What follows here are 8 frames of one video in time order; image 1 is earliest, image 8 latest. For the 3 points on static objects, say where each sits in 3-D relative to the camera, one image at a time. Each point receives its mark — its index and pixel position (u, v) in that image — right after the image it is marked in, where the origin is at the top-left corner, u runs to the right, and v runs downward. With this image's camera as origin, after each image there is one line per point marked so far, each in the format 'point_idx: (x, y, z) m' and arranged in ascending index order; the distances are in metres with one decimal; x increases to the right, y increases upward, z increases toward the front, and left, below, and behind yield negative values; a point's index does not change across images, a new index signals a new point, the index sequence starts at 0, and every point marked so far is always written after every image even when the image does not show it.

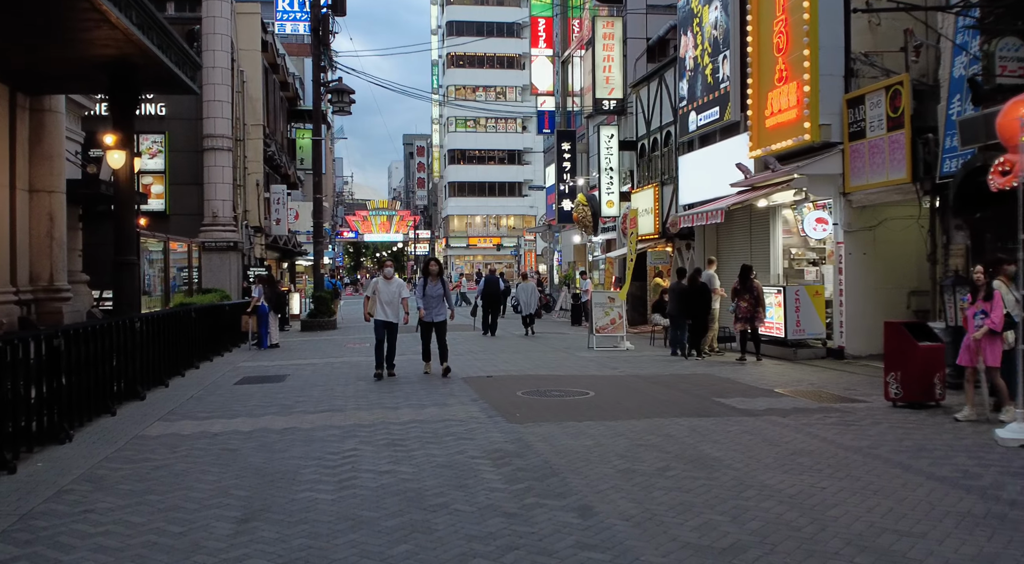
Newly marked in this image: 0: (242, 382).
0: (-4.0, -1.5, +11.9) m
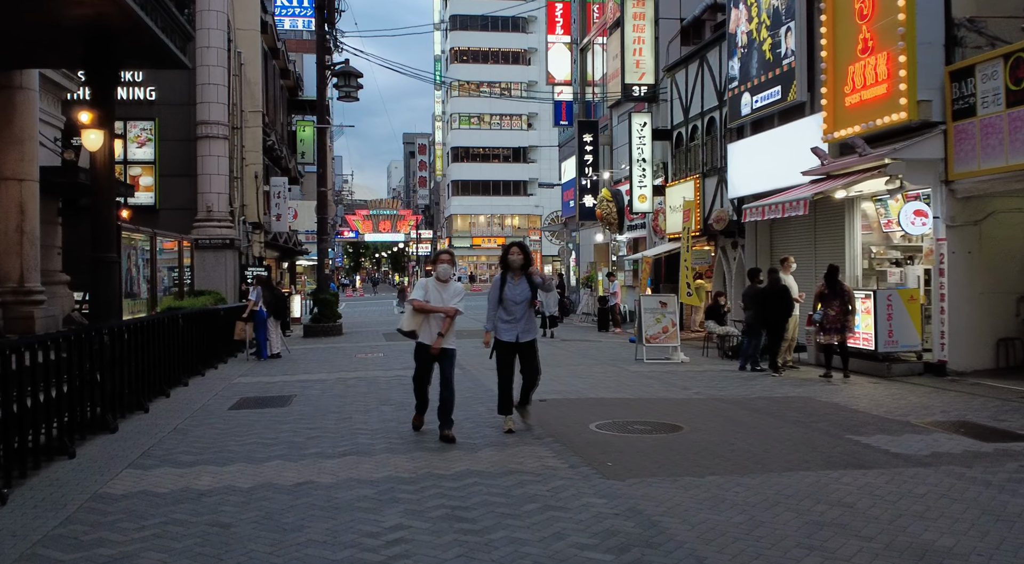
0: (-3.3, -1.5, +9.8) m
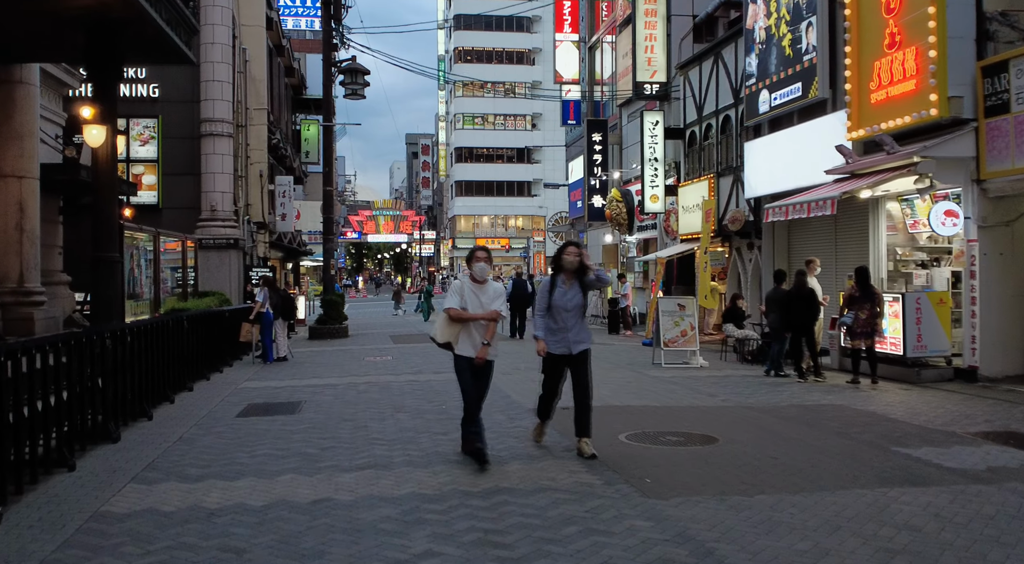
0: (-3.1, -1.5, +9.3) m
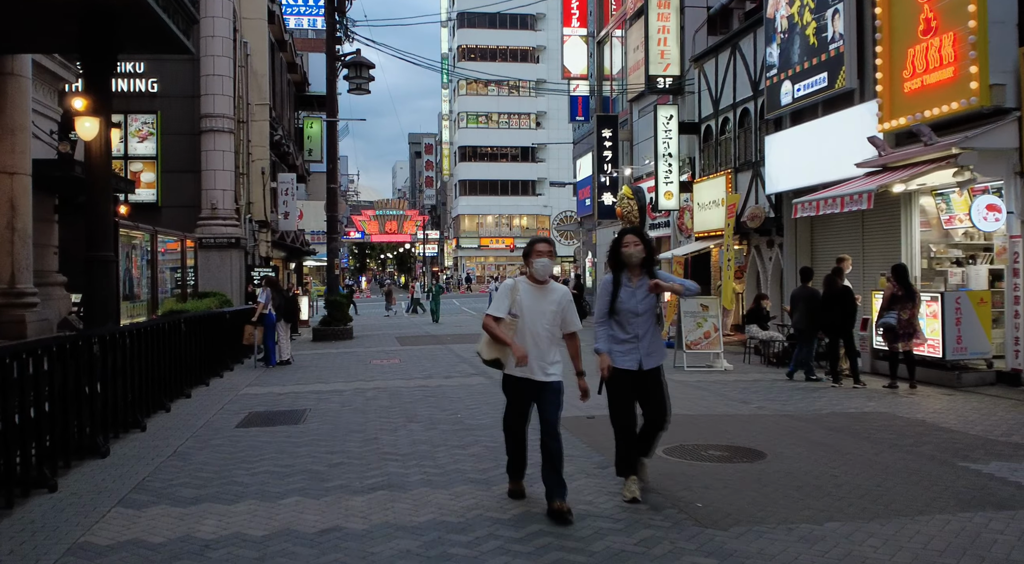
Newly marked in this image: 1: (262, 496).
0: (-2.8, -1.5, +8.7) m
1: (-1.7, -1.5, +5.6) m
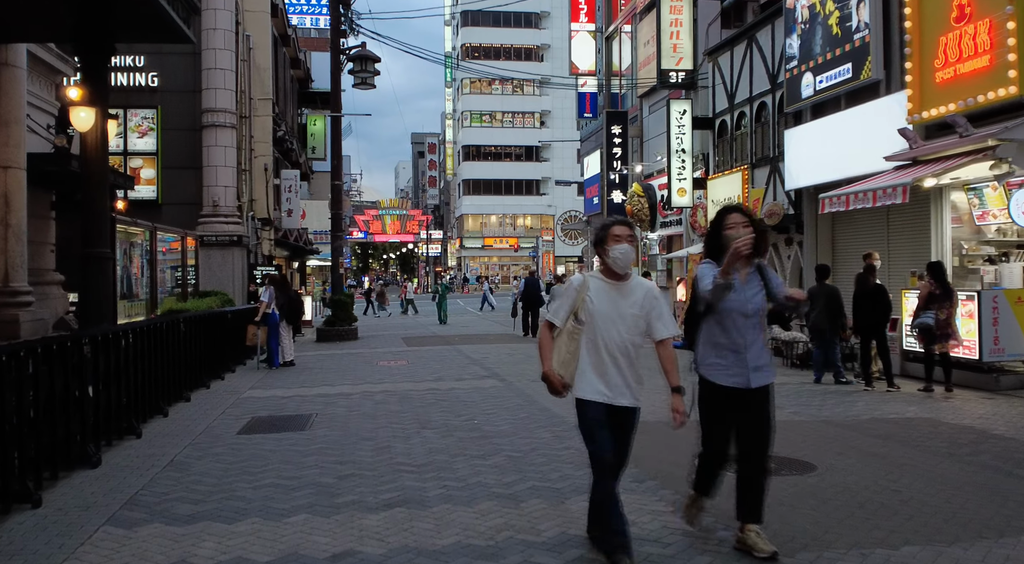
0: (-2.6, -1.5, +8.2) m
1: (-1.5, -1.4, +5.0) m
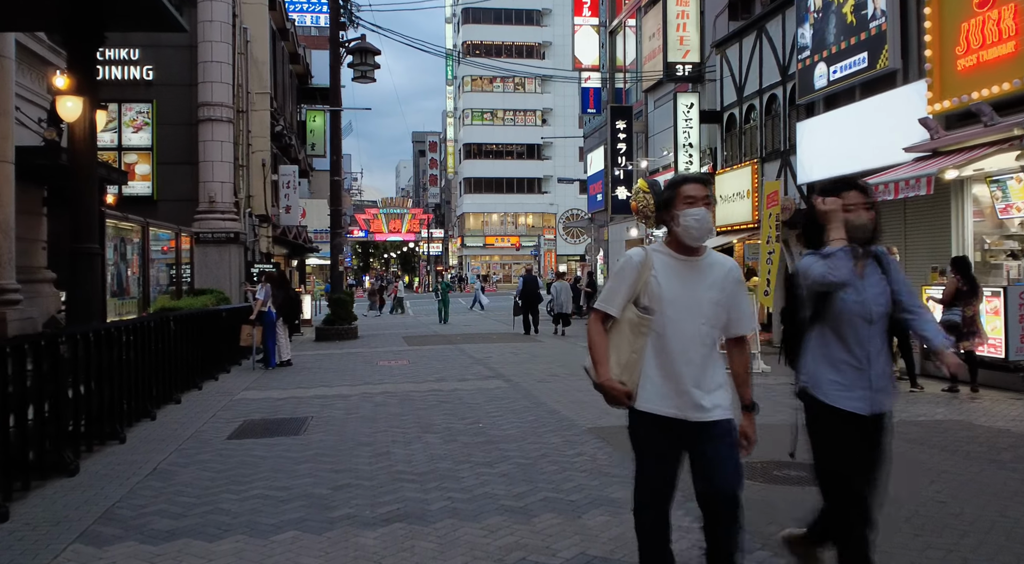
0: (-2.6, -1.4, +7.7) m
1: (-1.5, -1.4, +4.6) m
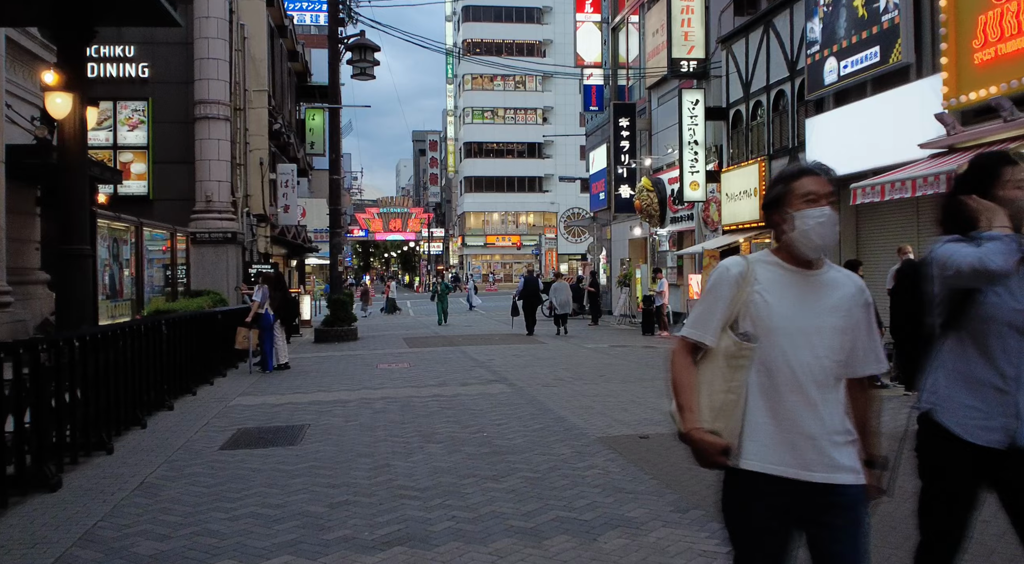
0: (-2.5, -1.4, +7.3) m
1: (-1.4, -1.4, +4.2) m
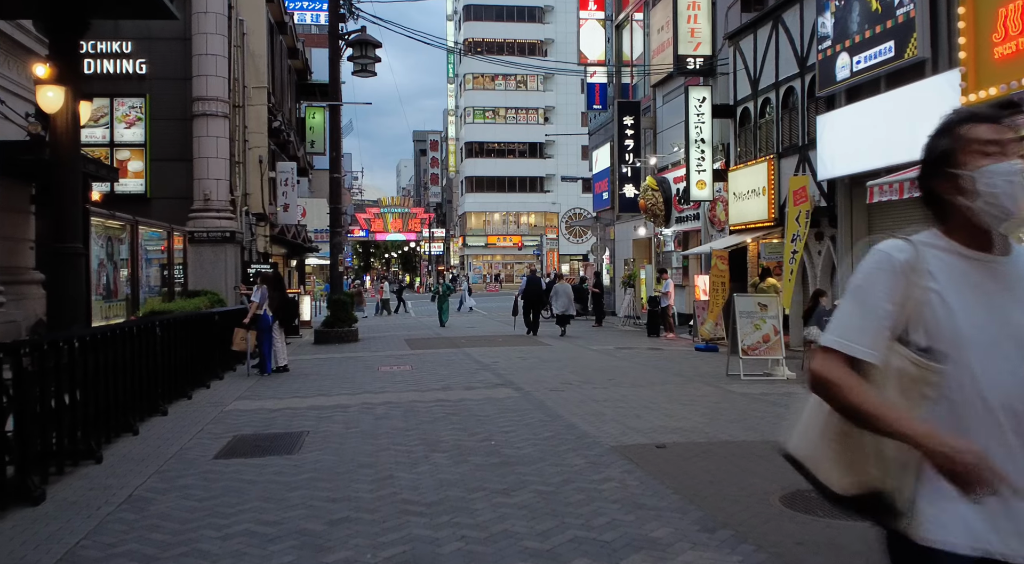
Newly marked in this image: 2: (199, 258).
0: (-2.4, -1.4, +7.0) m
1: (-1.3, -1.4, +3.9) m
2: (-7.4, +0.6, +19.3) m
